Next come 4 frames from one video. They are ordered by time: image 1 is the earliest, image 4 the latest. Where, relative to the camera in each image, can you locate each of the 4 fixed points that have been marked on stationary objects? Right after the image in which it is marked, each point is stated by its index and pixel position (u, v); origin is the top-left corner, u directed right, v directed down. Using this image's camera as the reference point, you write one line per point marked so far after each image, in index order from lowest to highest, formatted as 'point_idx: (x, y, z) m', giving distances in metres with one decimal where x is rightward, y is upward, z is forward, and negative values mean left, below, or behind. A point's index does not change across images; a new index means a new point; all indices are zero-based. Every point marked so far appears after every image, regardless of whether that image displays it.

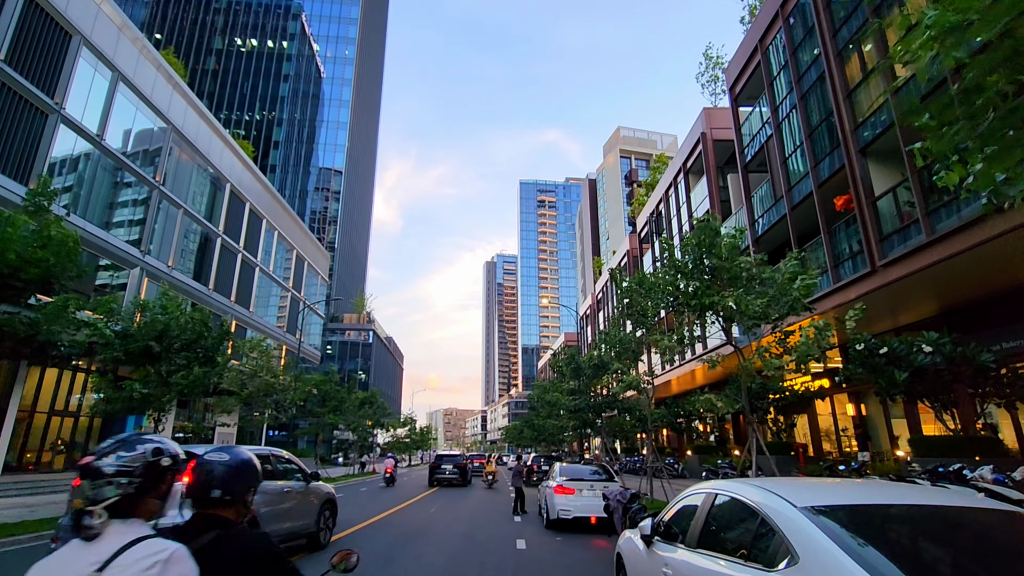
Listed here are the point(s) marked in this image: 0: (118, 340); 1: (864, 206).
0: (-11.8, -1.6, +16.4) m
1: (+9.7, +2.3, +15.0) m
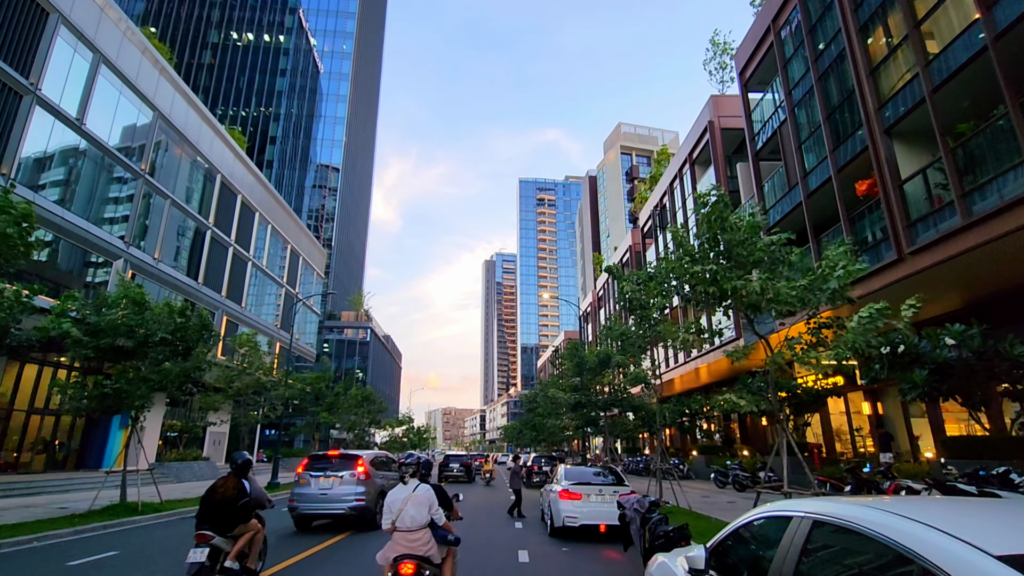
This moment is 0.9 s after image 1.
0: (-11.8, -1.3, +15.4) m
1: (+9.7, +2.5, +14.0) m
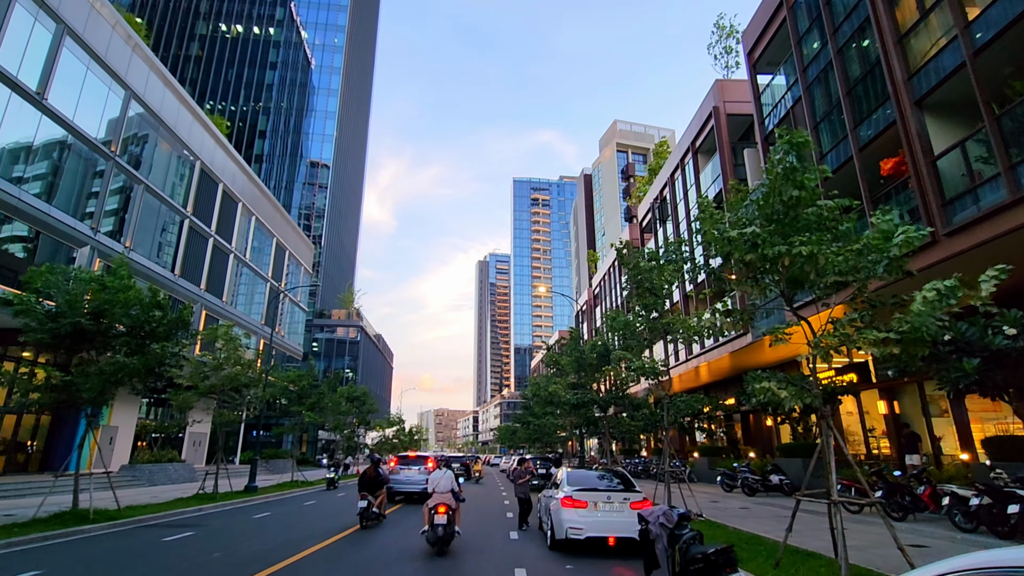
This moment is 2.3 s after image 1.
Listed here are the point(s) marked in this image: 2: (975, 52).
0: (-11.9, -0.9, +13.9) m
1: (+9.6, +2.8, +12.8) m
2: (+9.6, +4.9, +11.3) m
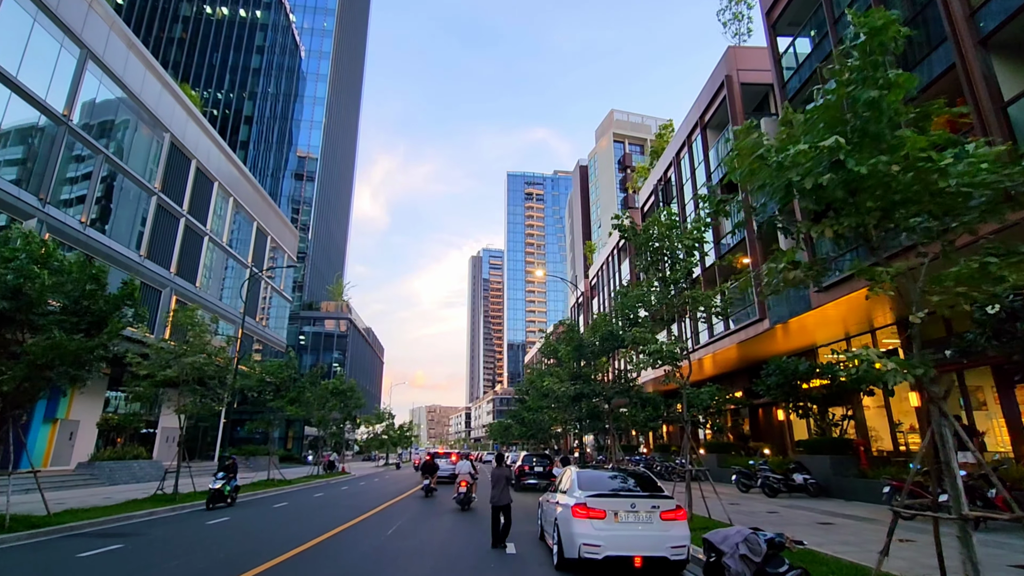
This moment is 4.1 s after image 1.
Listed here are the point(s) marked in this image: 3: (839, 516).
0: (-12.0, -0.1, +11.8) m
1: (+9.5, +3.5, +11.0) m
2: (+9.6, +5.5, +9.5) m
3: (+7.0, -4.9, +11.7) m
